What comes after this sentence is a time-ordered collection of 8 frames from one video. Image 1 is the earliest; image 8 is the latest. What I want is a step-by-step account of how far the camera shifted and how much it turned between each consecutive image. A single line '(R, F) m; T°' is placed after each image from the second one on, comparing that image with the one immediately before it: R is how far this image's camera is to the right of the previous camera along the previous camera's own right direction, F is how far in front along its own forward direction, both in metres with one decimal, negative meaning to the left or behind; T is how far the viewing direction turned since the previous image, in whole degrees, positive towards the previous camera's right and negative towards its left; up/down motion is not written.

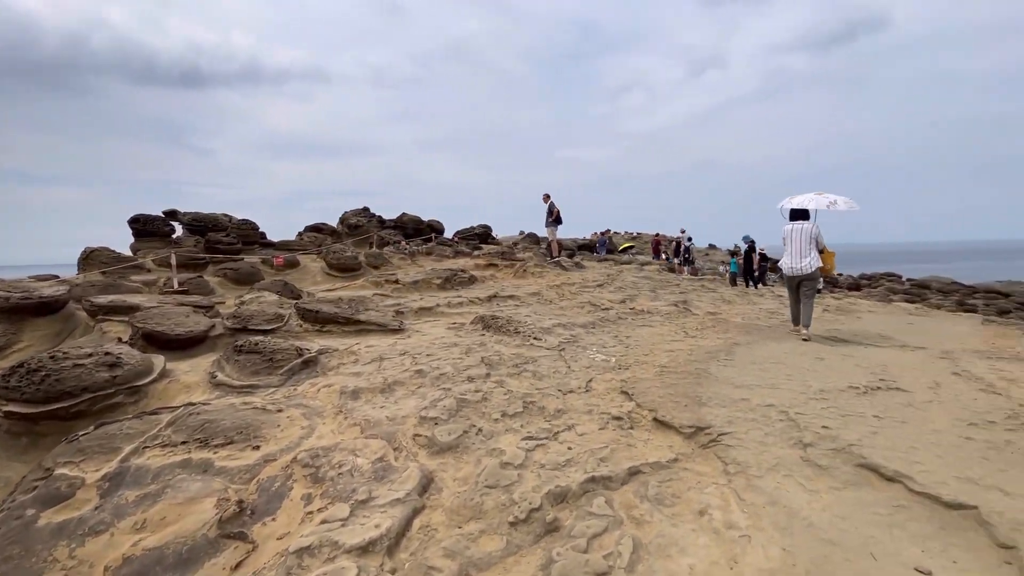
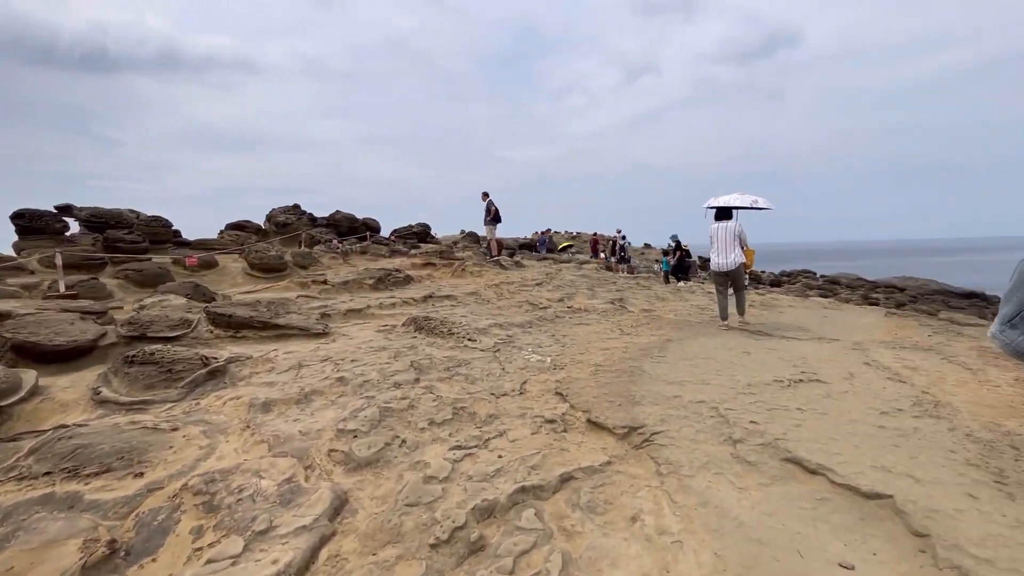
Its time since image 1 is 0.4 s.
(+0.1, +0.2) m; +7°
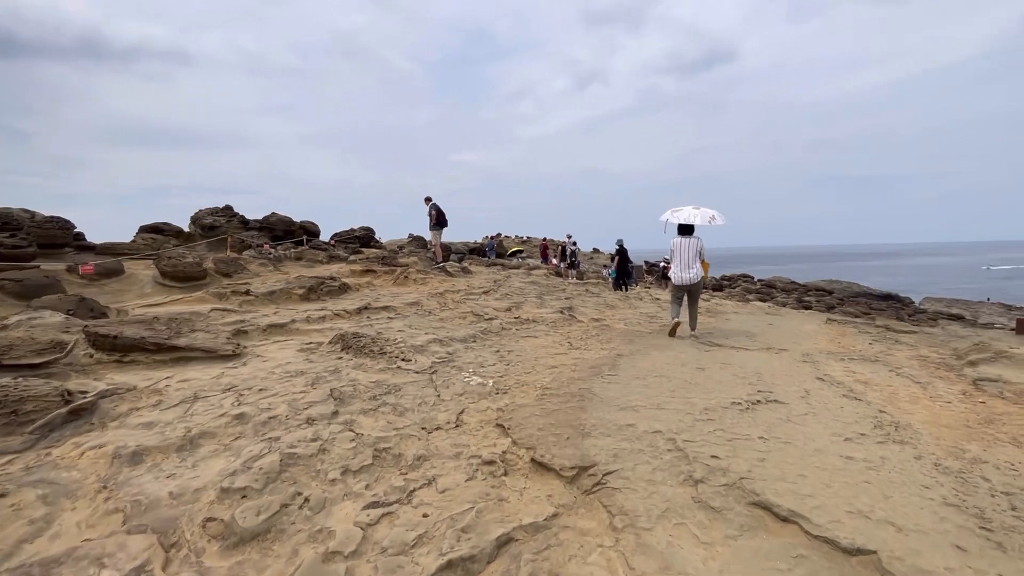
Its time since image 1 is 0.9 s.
(+0.1, +0.5) m; +6°
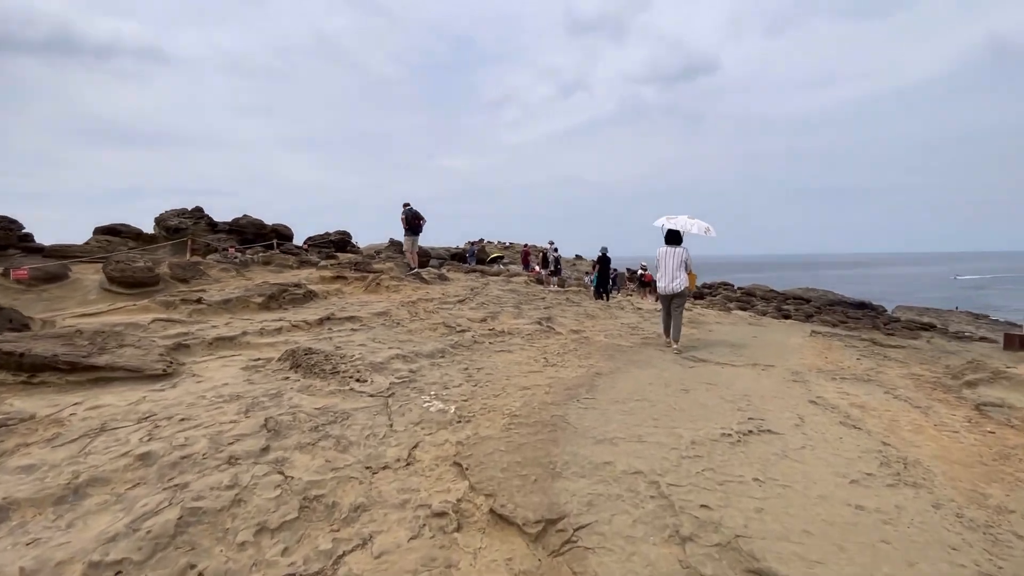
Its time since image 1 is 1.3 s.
(+0.2, +0.5) m; +2°
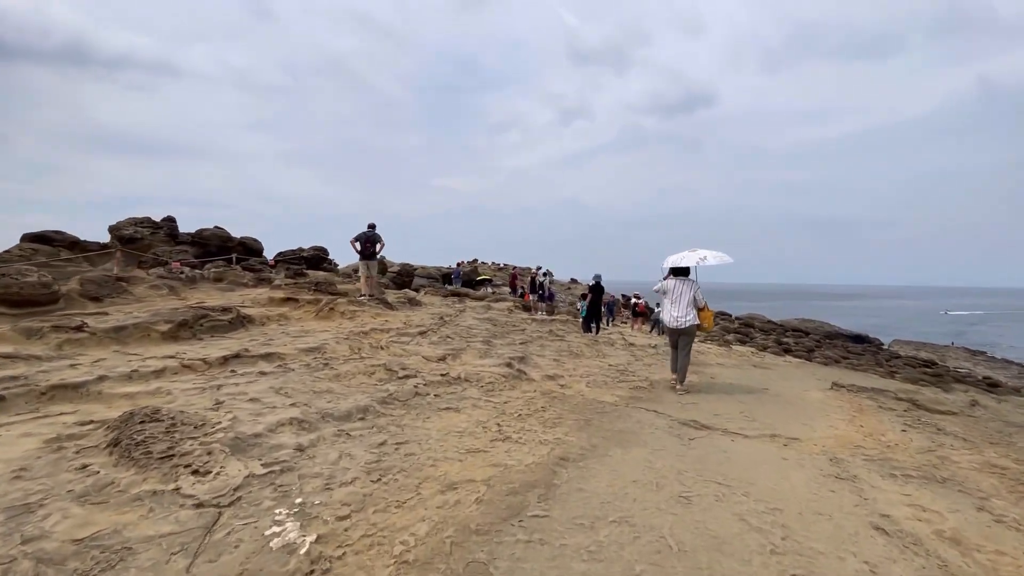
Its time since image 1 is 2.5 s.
(+0.5, +1.6) m; 0°
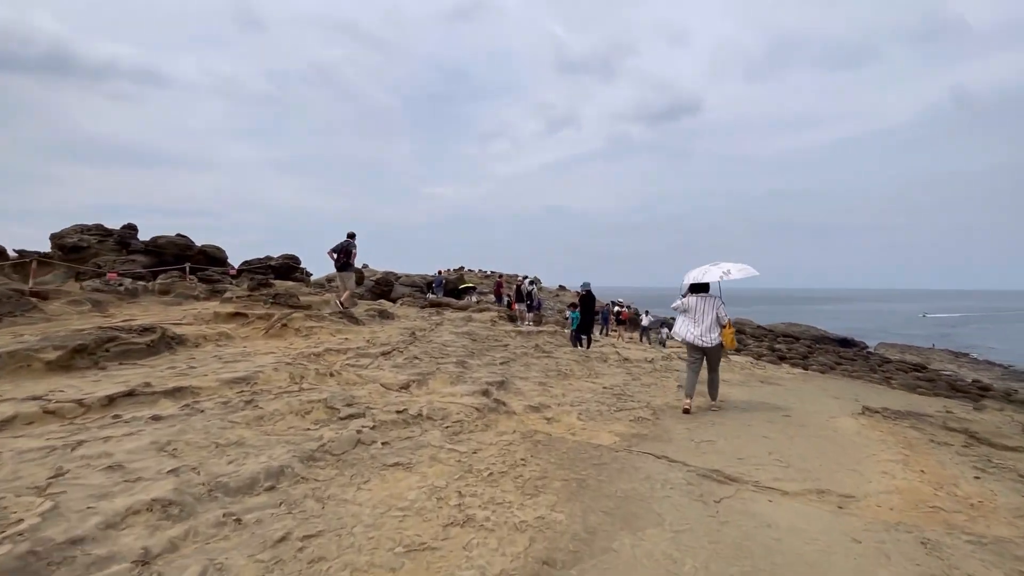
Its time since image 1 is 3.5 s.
(+0.2, +1.3) m; +1°
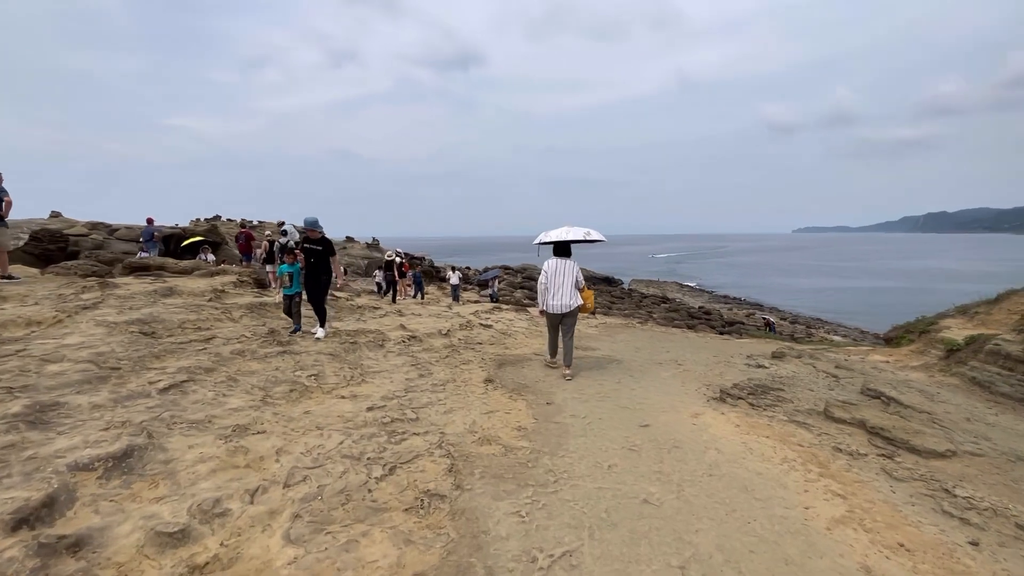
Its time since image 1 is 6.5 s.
(+1.0, +3.4) m; +24°
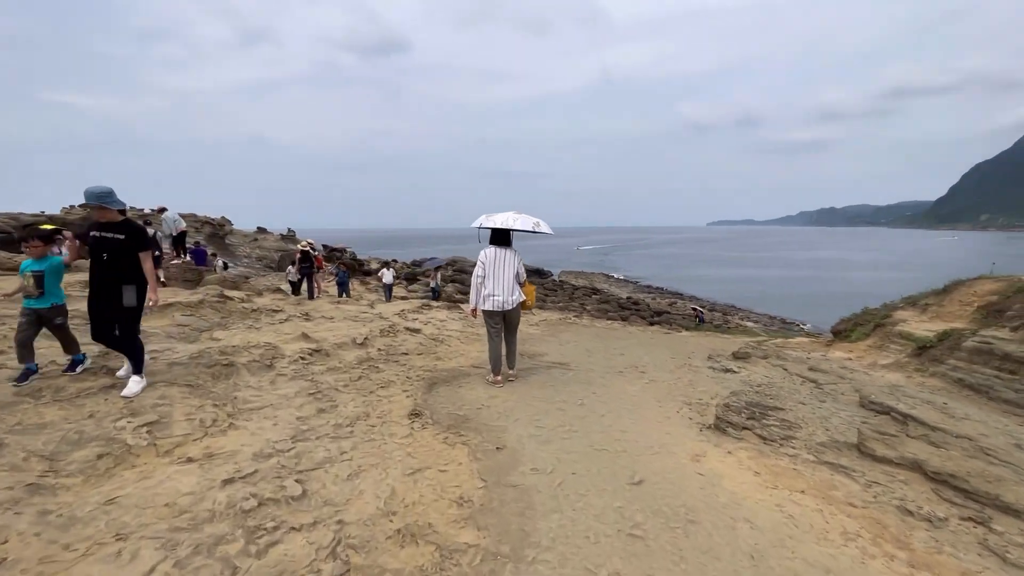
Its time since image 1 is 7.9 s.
(0.0, +1.5) m; +8°
